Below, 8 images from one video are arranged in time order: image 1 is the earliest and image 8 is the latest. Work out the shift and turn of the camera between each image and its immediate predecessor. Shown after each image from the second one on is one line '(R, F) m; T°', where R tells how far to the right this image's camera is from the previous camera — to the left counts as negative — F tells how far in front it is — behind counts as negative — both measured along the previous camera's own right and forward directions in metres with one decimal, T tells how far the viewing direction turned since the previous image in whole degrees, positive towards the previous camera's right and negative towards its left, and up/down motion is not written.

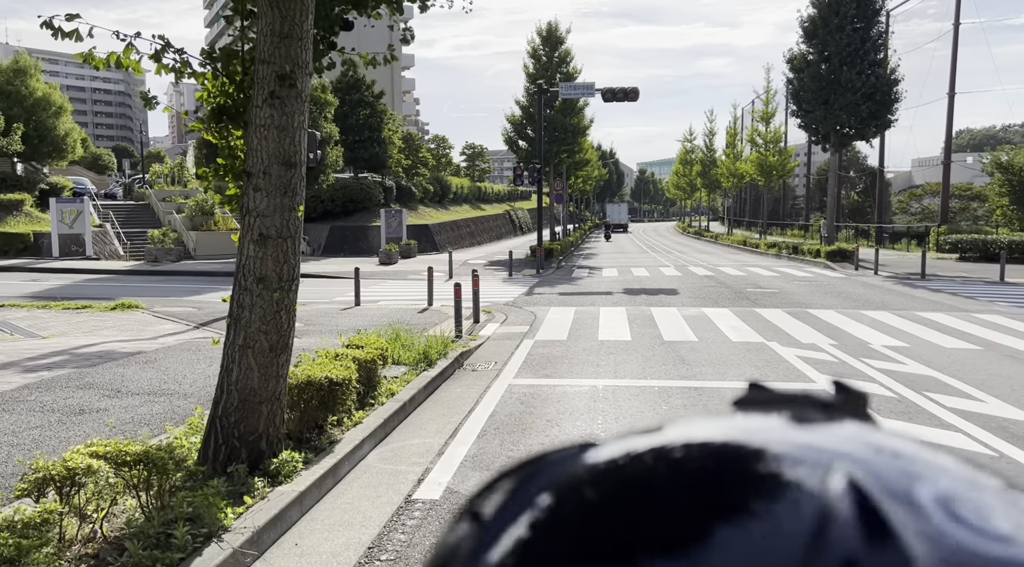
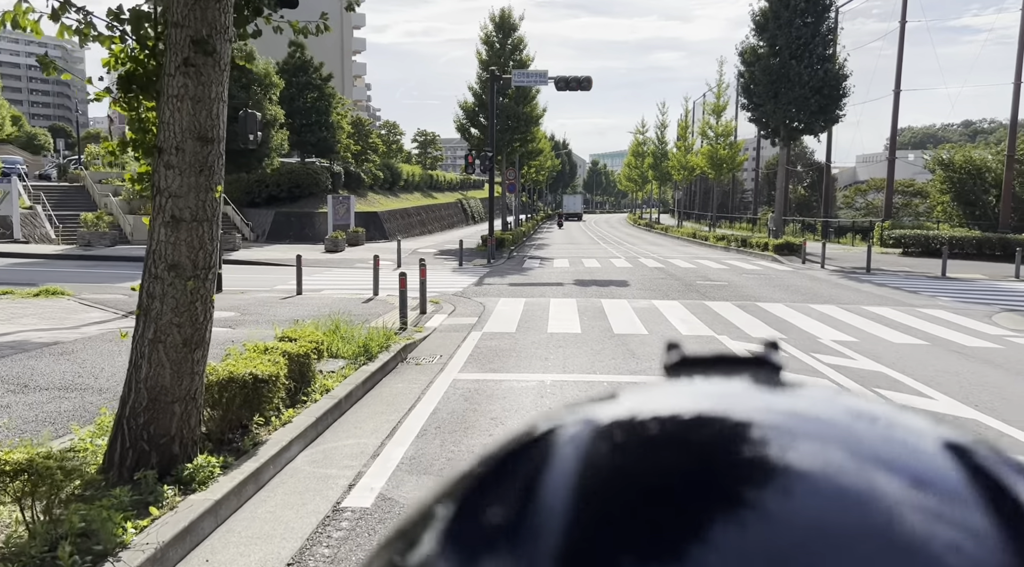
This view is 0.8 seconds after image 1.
(+0.1, +0.4) m; +3°
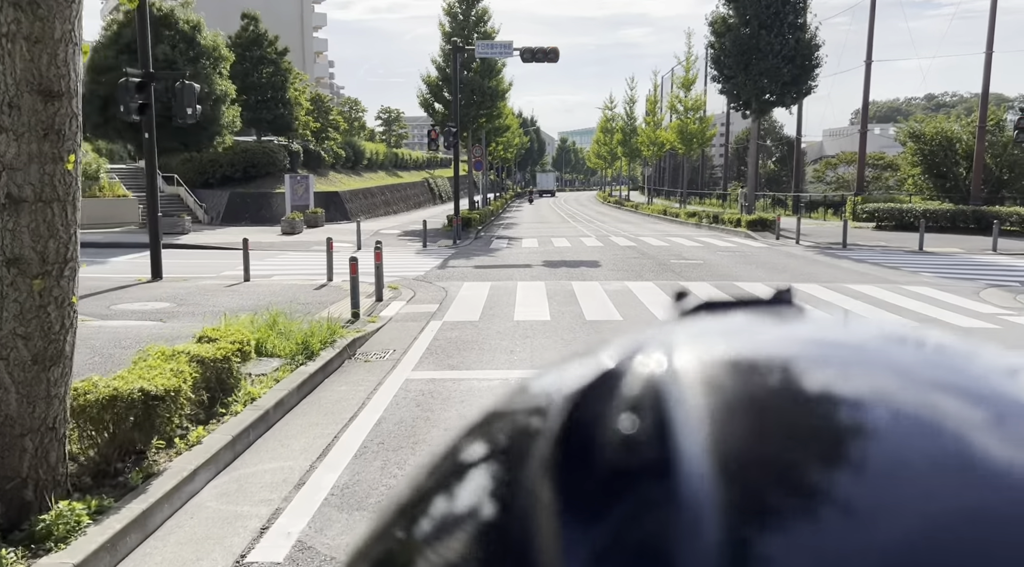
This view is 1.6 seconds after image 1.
(+0.1, +1.1) m; +2°
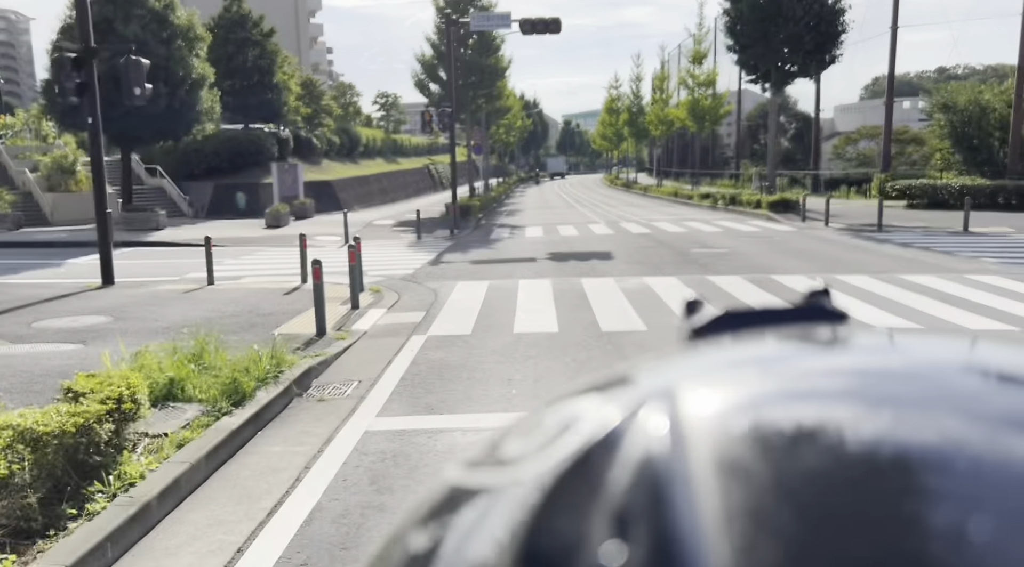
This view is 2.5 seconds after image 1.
(+0.1, +2.1) m; 0°
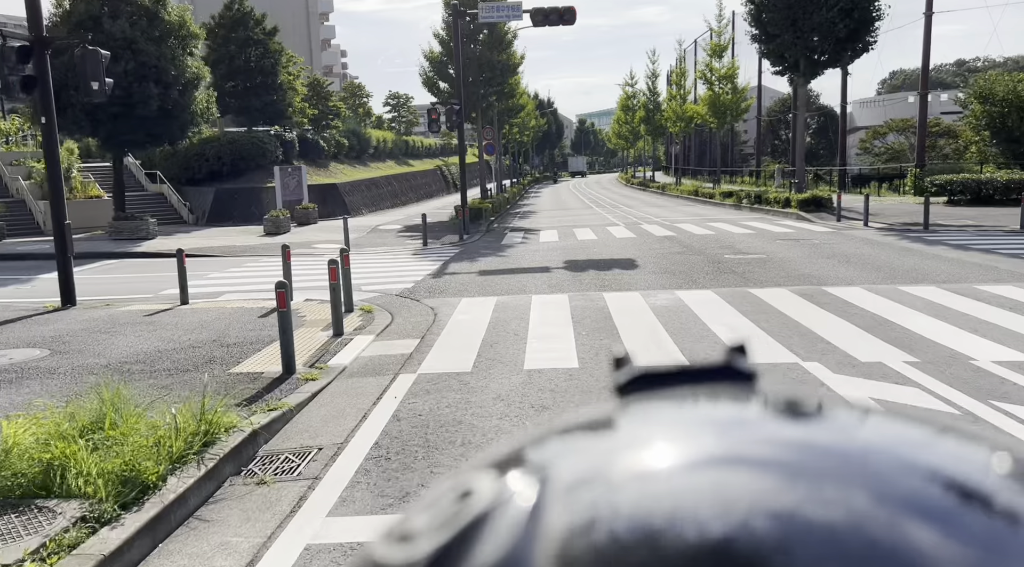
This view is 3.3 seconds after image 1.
(+0.1, +1.8) m; -1°
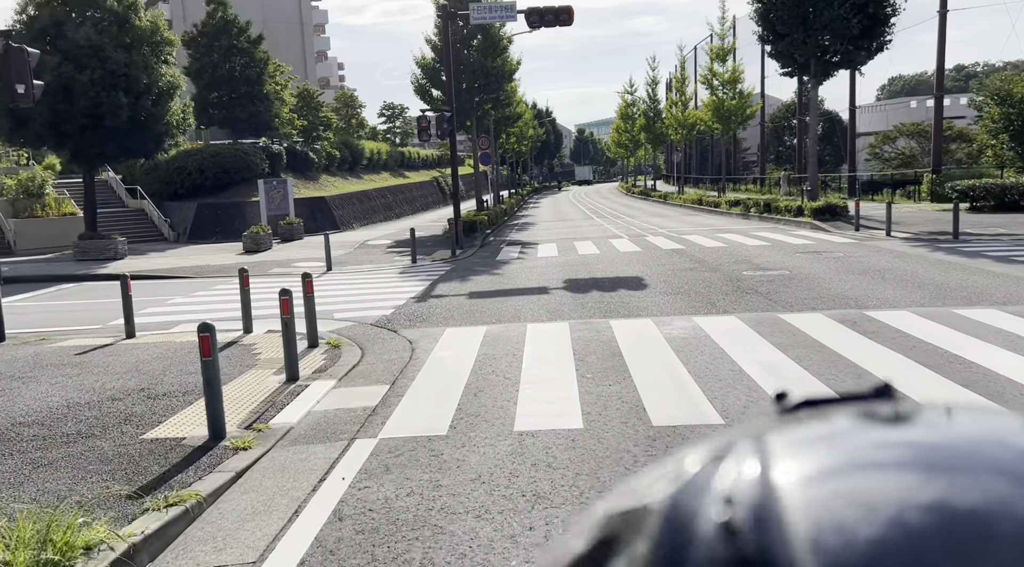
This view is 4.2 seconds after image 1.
(+0.1, +1.7) m; 0°
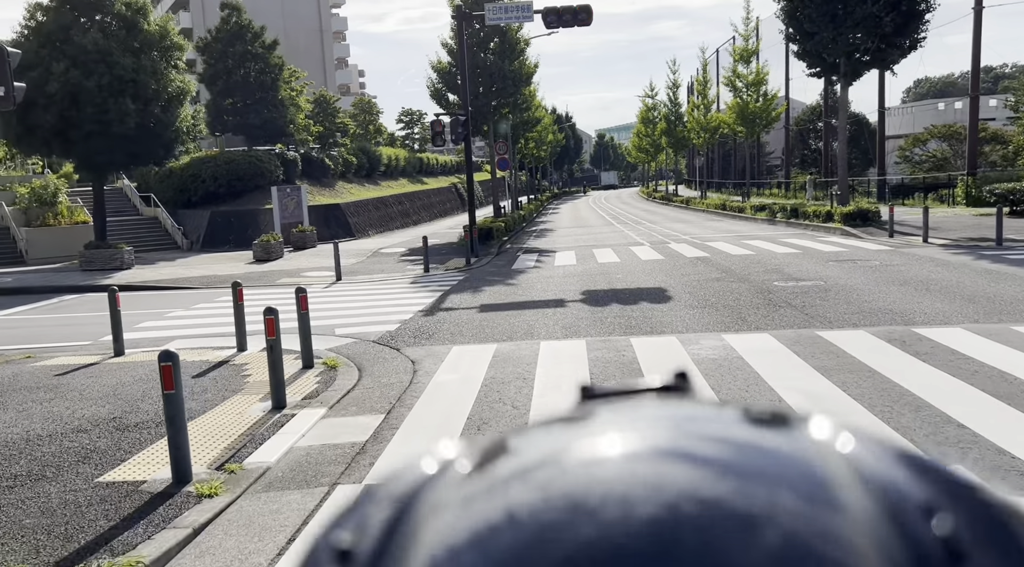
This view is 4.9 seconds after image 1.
(+0.1, +0.8) m; -1°
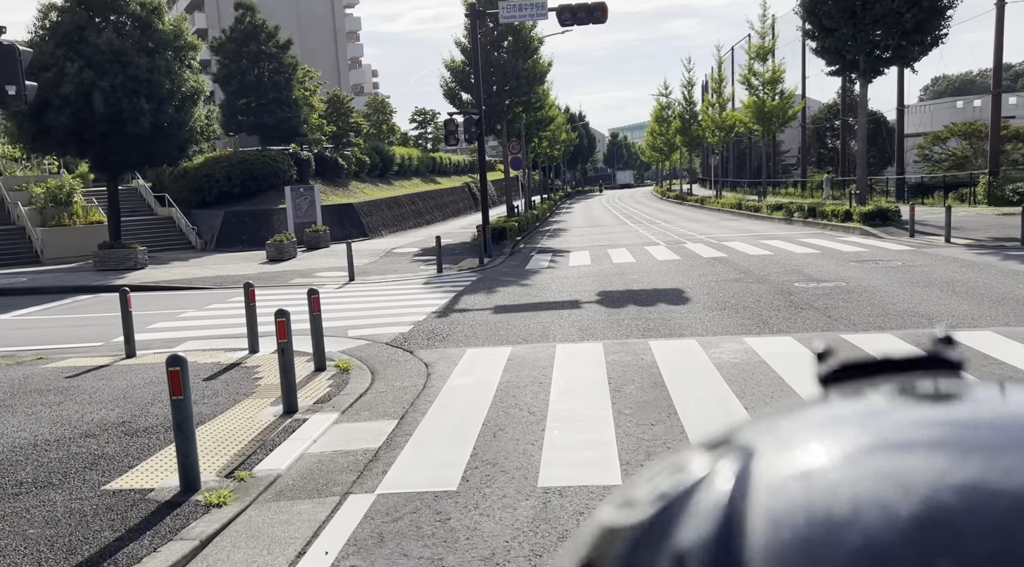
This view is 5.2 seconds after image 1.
(0.0, +0.2) m; -1°
